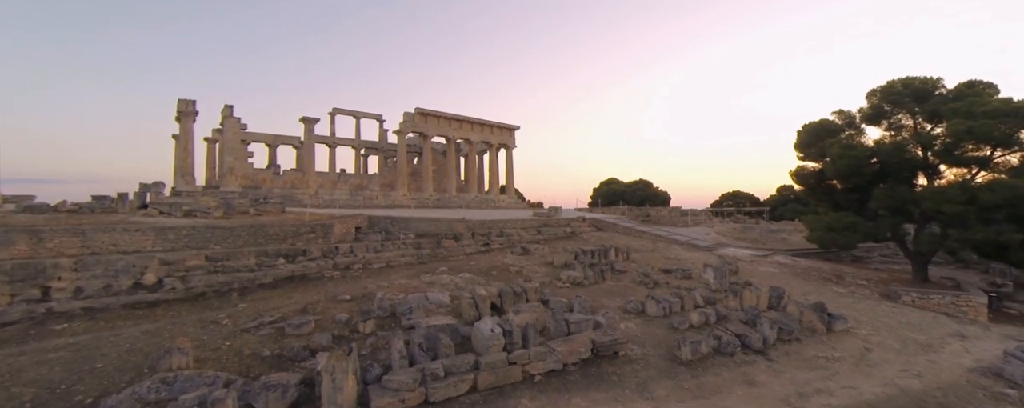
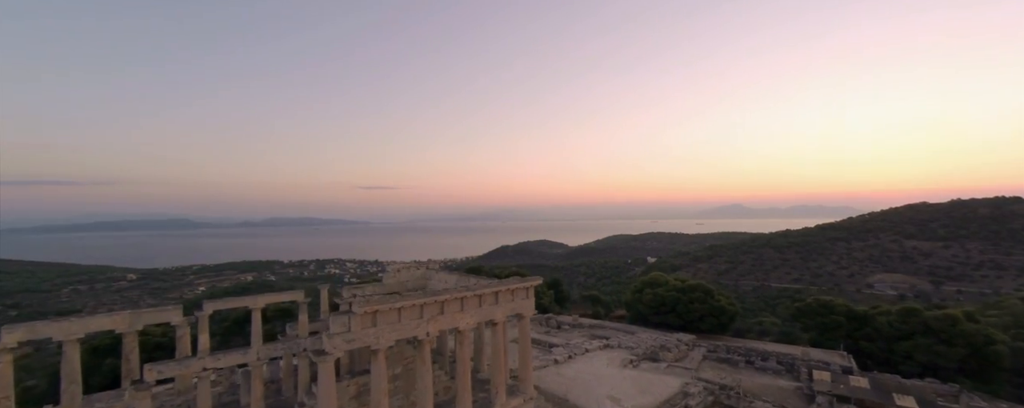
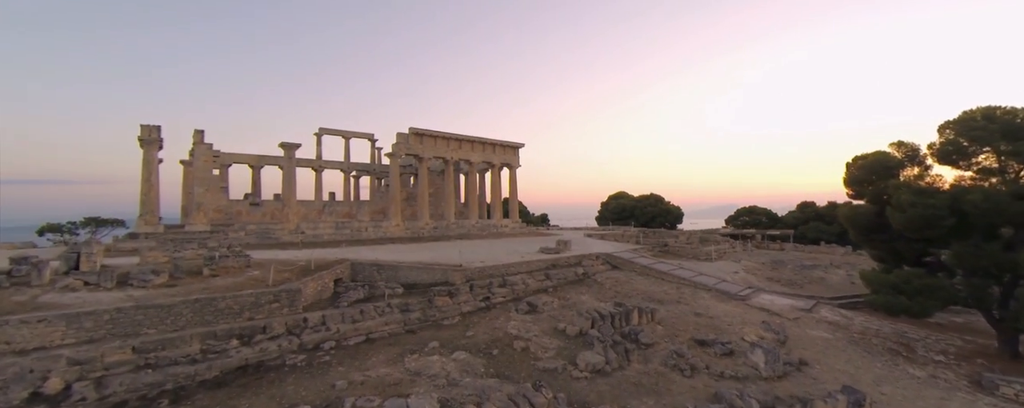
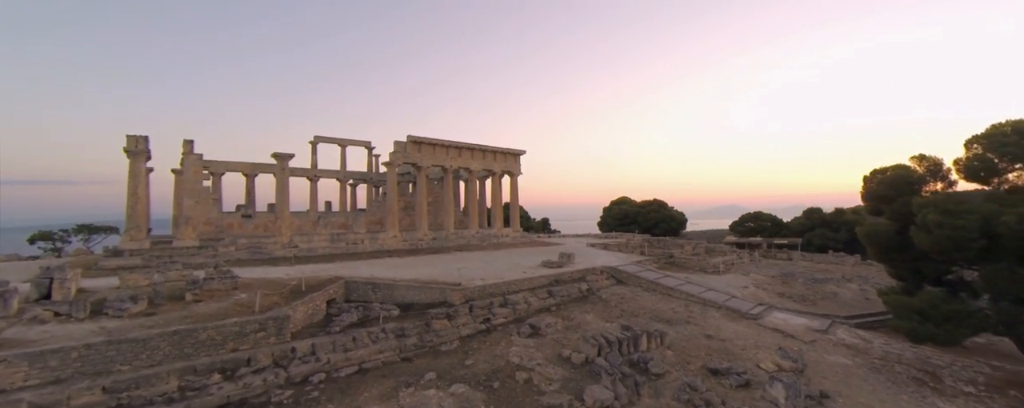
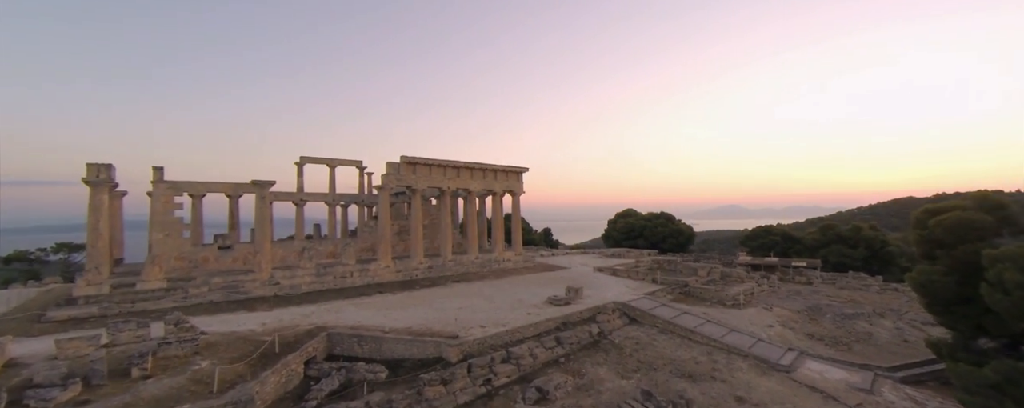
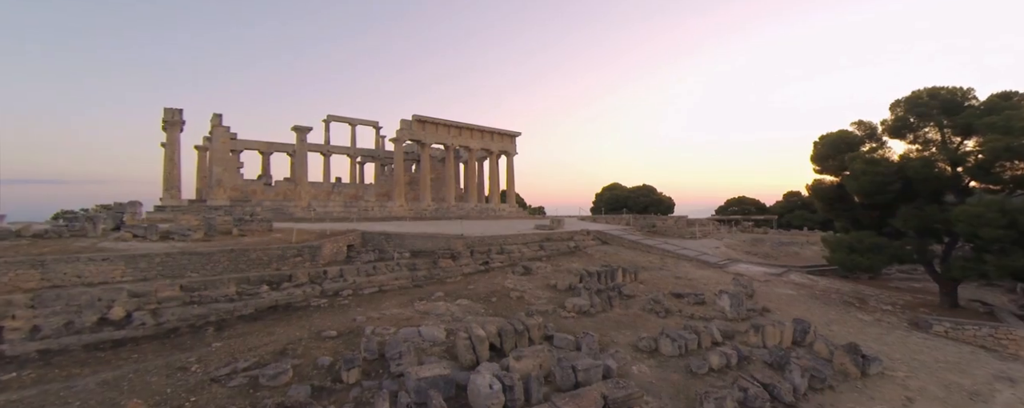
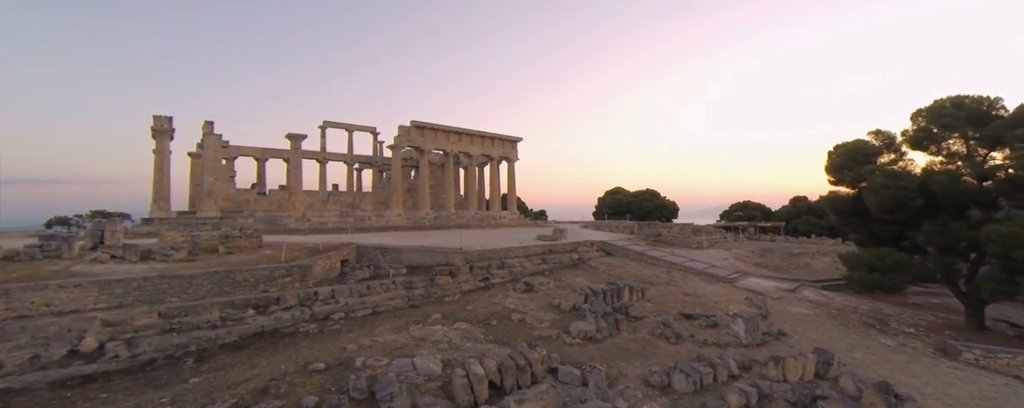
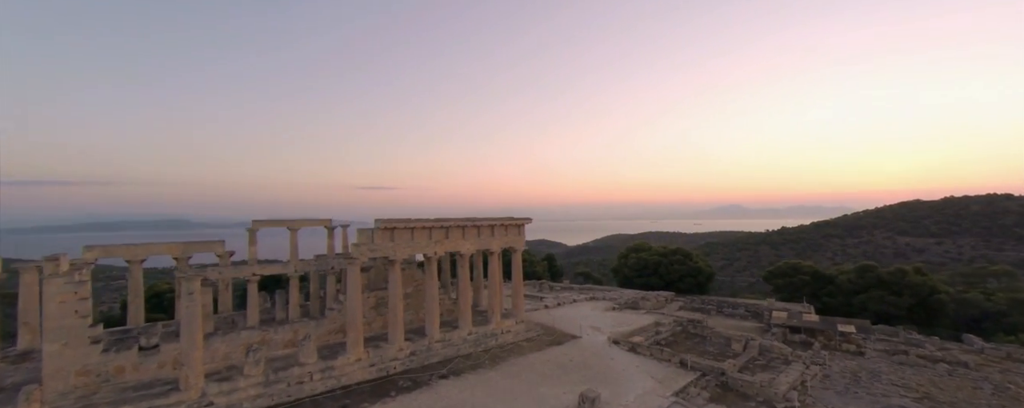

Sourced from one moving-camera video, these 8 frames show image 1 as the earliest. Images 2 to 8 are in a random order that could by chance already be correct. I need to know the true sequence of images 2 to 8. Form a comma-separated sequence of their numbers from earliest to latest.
6, 7, 3, 4, 5, 8, 2
